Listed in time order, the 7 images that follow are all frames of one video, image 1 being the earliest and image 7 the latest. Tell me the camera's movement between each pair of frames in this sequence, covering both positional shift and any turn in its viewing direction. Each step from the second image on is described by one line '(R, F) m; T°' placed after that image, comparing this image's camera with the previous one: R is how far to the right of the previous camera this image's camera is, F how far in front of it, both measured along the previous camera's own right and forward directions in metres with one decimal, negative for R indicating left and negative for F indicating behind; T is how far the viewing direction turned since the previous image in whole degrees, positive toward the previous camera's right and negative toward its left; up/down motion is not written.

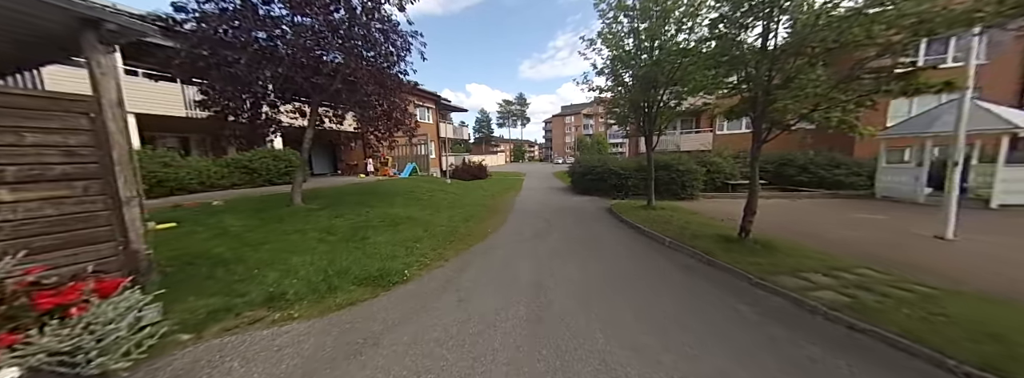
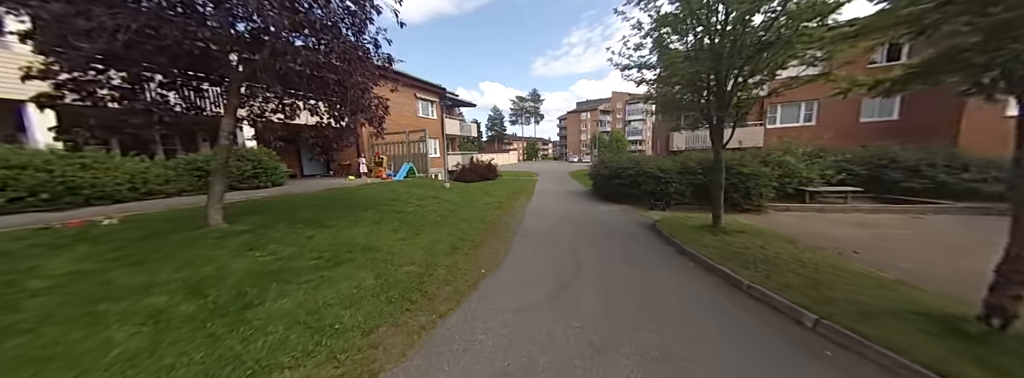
(+0.1, +2.5) m; -3°
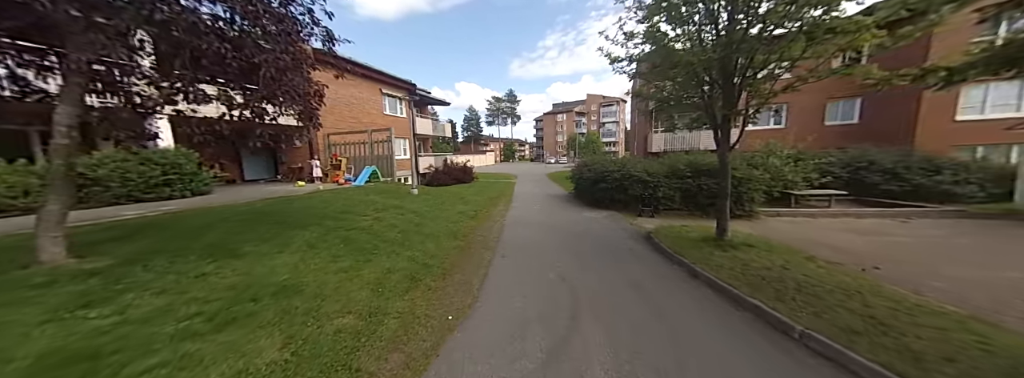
(0.0, +1.2) m; +5°
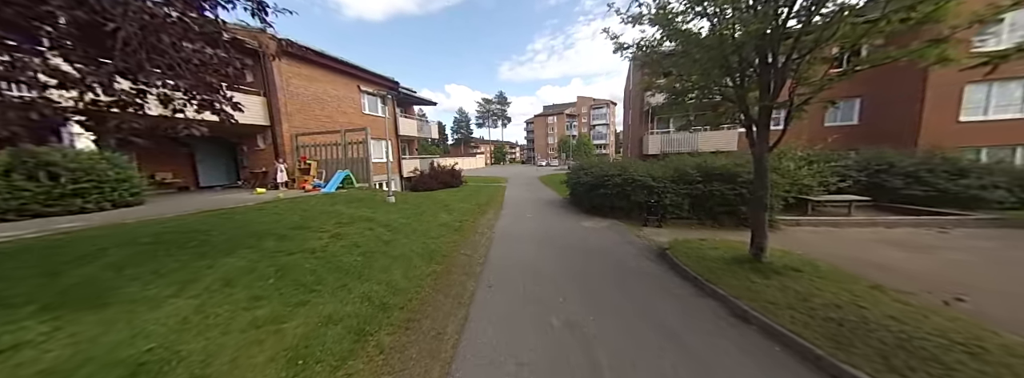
(0.0, +1.2) m; +2°
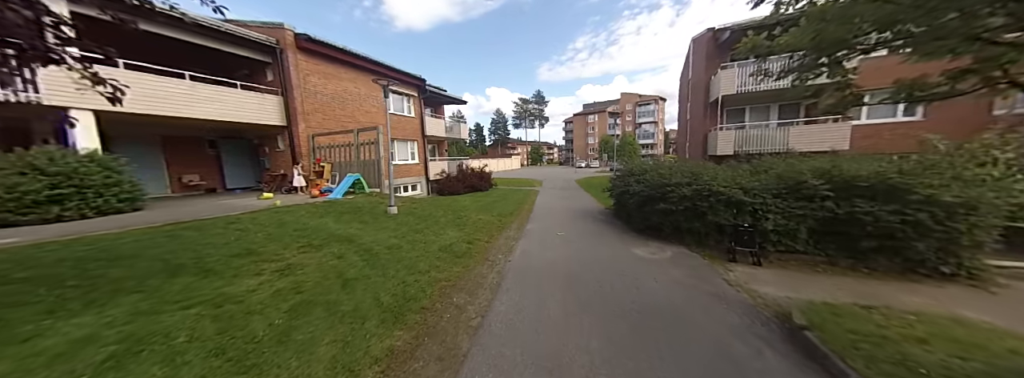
(+0.3, +2.1) m; -8°
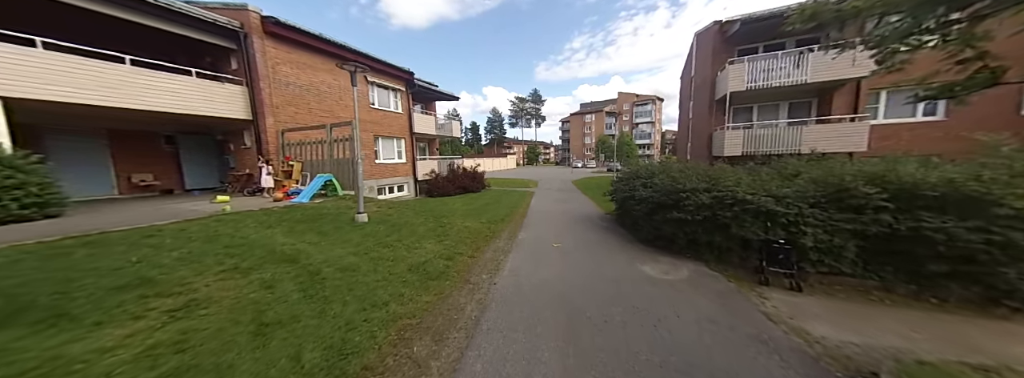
(+0.2, +1.1) m; +1°
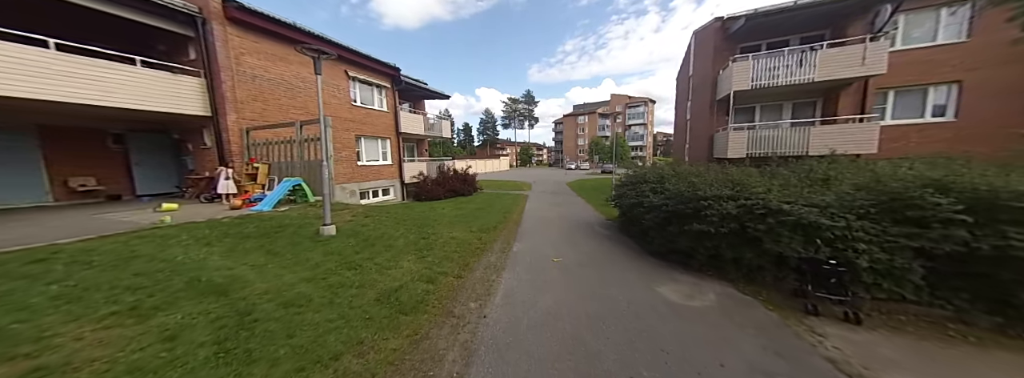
(0.0, +0.9) m; +2°
